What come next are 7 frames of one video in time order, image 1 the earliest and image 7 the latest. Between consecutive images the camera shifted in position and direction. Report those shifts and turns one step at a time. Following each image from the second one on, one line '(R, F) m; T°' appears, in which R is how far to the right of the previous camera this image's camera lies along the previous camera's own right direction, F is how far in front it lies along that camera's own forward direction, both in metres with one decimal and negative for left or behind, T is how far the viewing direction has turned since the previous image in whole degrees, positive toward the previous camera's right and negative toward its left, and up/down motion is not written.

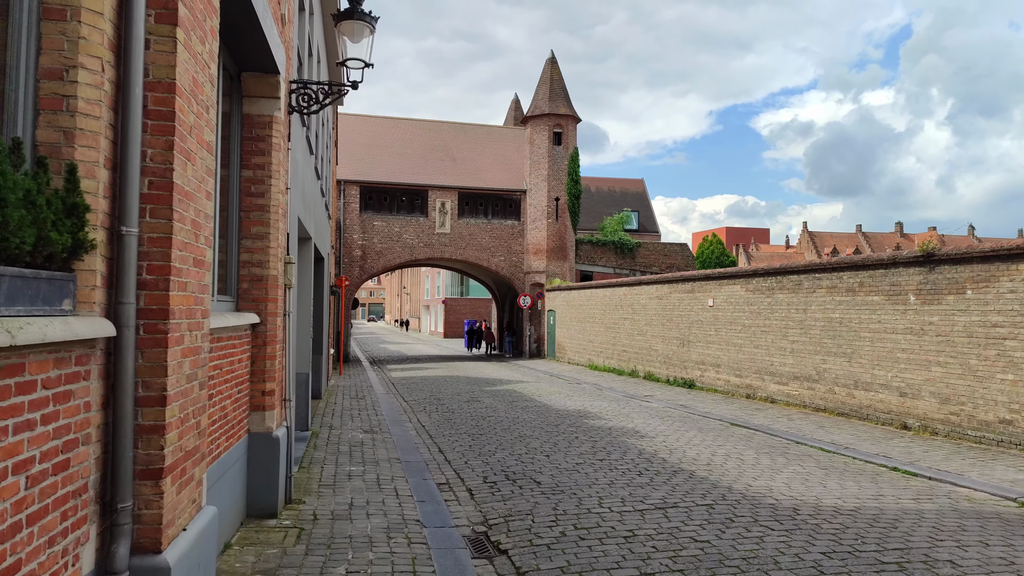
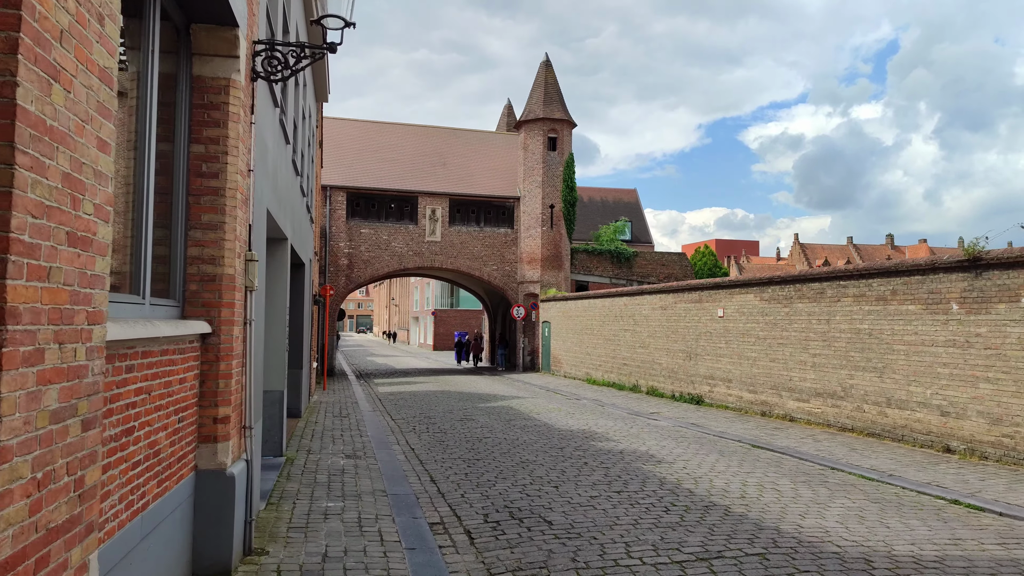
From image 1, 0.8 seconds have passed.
(-0.1, +1.2) m; +1°
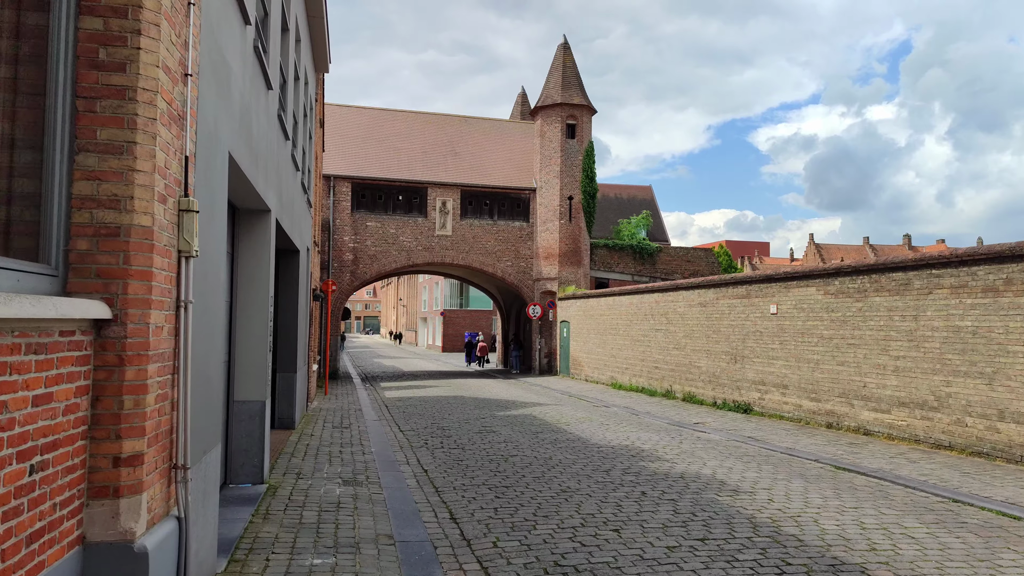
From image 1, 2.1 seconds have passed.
(-0.3, +2.0) m; -1°
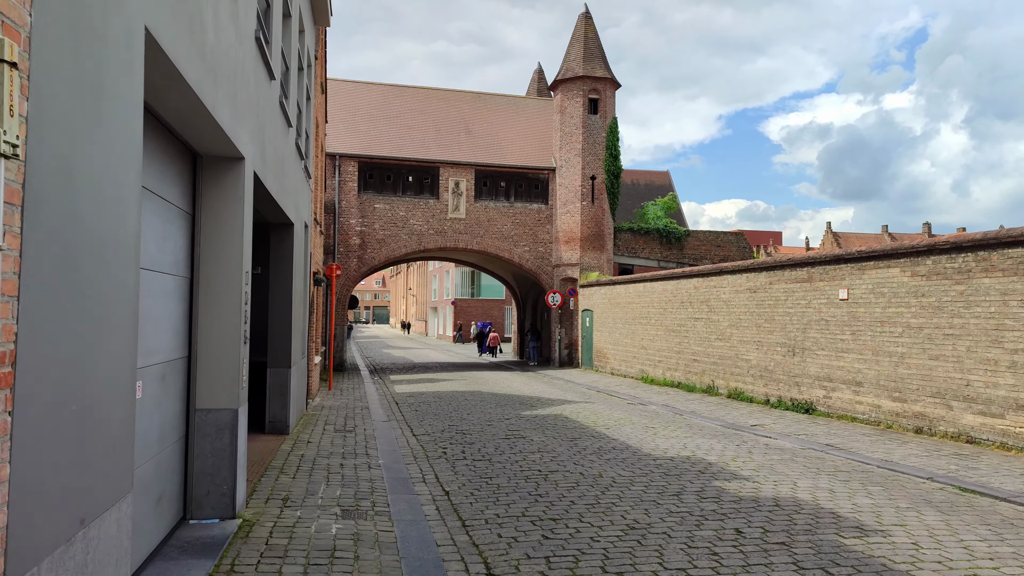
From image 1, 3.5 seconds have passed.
(-0.3, +1.9) m; -1°
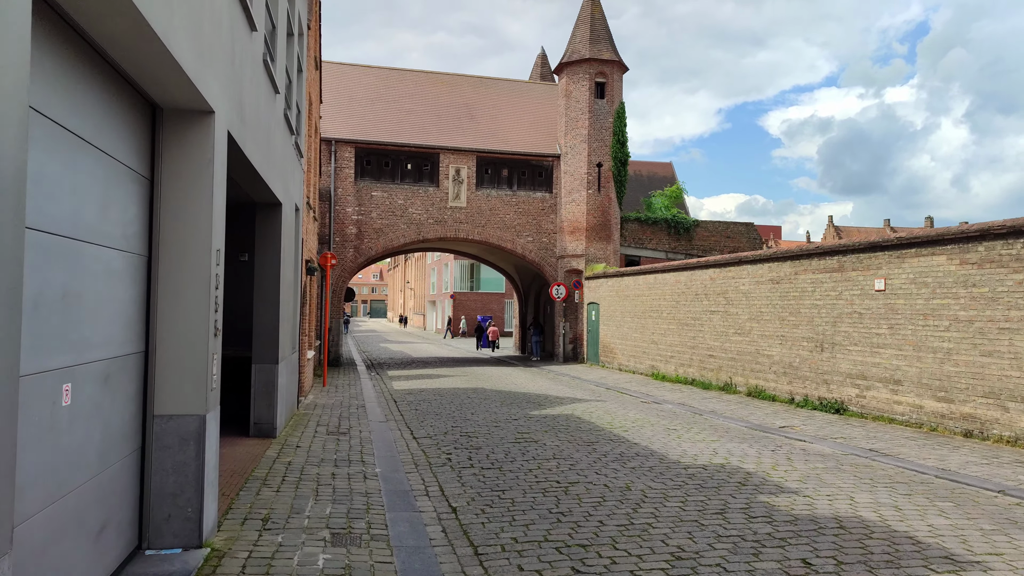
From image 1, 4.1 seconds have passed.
(-0.2, +1.0) m; 0°
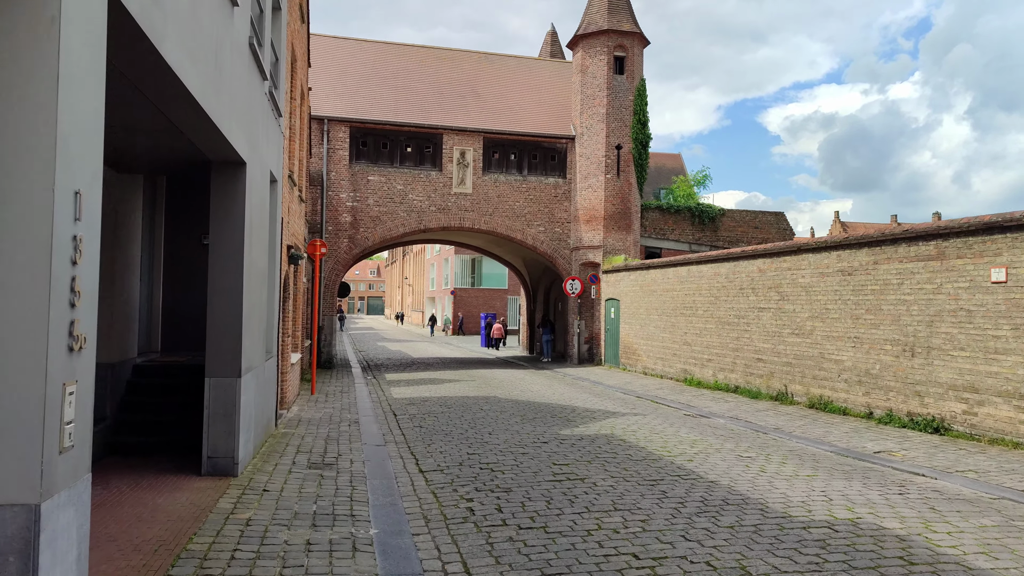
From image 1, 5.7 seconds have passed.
(-0.4, +2.3) m; 0°
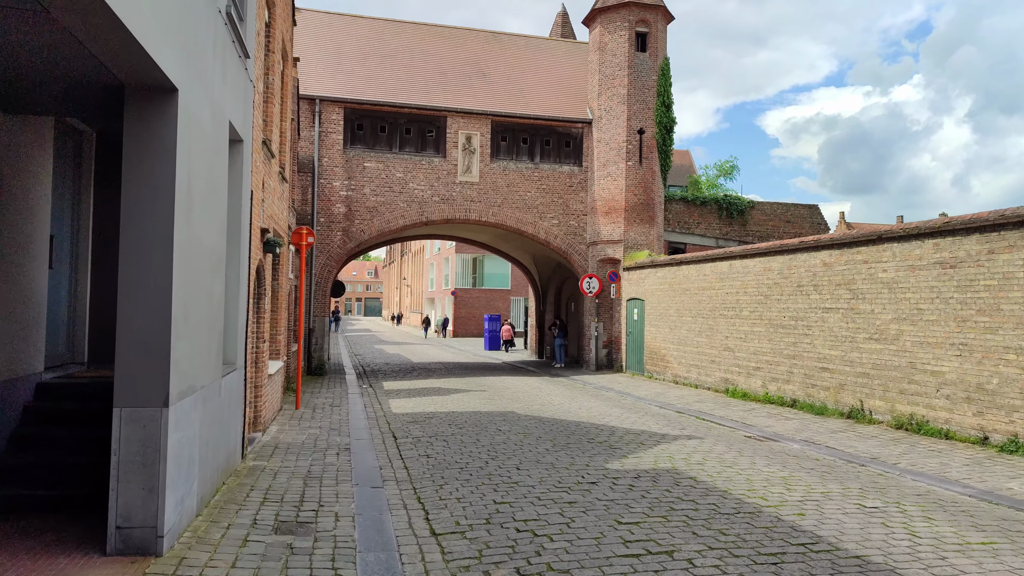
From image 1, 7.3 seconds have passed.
(-0.4, +2.2) m; 0°
